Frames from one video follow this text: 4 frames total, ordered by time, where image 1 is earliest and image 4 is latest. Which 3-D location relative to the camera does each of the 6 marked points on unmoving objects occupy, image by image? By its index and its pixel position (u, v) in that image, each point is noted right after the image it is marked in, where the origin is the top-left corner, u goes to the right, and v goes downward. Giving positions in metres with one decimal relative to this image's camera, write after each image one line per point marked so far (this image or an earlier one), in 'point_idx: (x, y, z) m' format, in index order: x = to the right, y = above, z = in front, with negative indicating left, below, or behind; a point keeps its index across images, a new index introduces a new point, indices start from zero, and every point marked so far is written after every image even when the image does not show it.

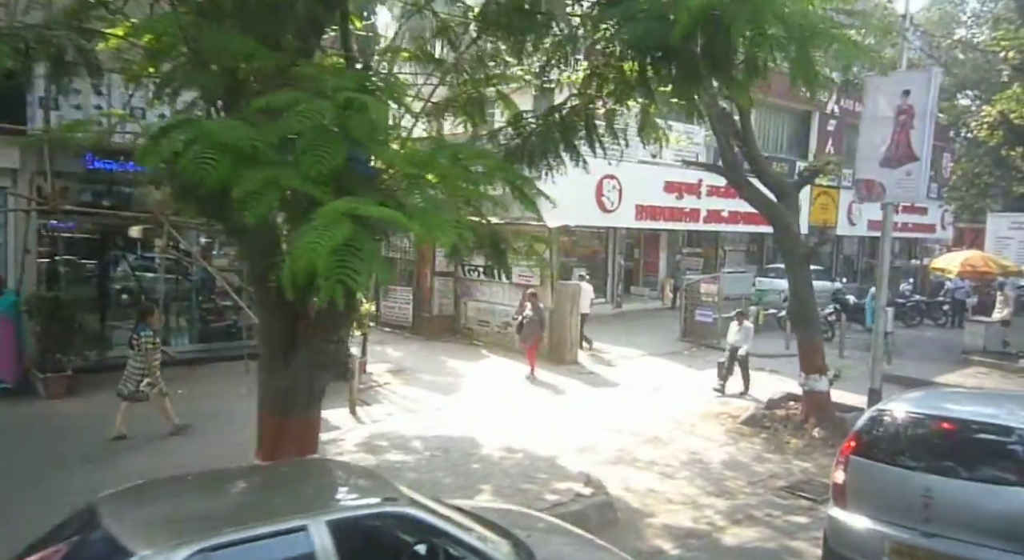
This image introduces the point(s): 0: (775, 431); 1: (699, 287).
0: (+3.6, -2.1, +10.2) m
1: (+4.3, -0.2, +17.3) m
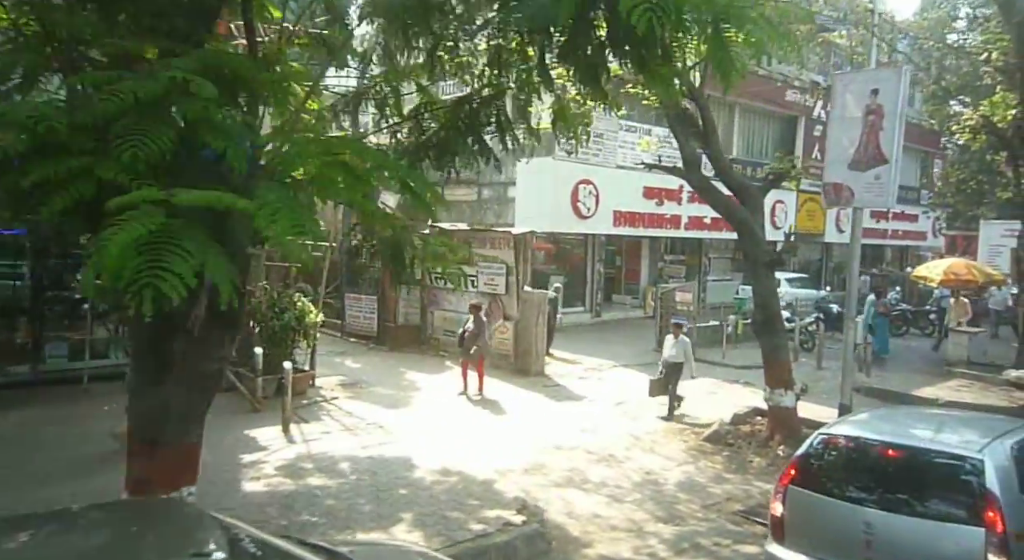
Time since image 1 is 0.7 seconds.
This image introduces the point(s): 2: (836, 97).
0: (+3.0, -2.2, +9.7) m
1: (+3.7, -0.3, +16.7) m
2: (+4.3, +2.4, +9.8) m
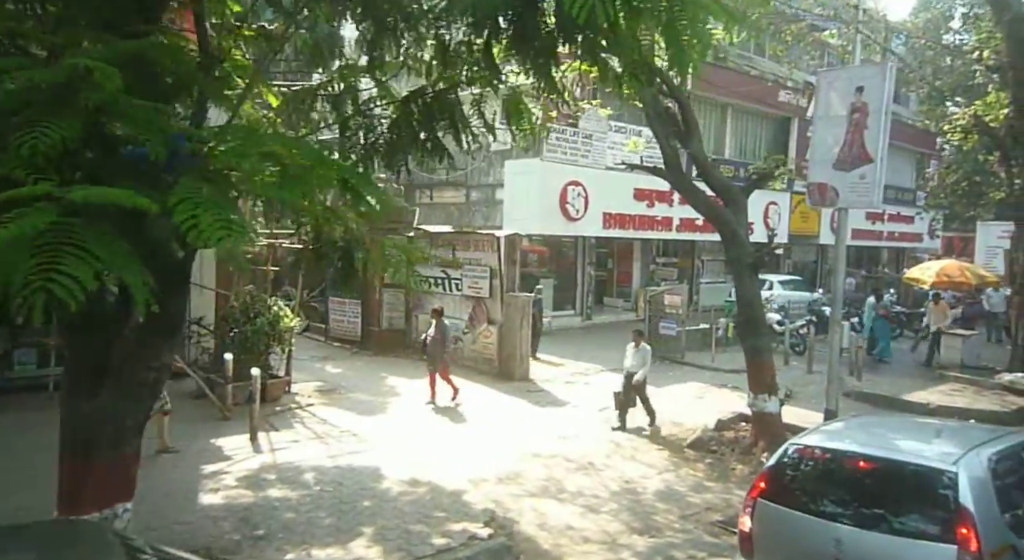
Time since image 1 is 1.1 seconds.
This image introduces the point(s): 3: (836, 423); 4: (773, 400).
0: (+2.7, -2.2, +9.4) m
1: (+3.4, -0.4, +16.5) m
2: (+4.0, +2.4, +9.6) m
3: (+2.2, -1.0, +5.2) m
4: (+3.3, -1.5, +9.4) m
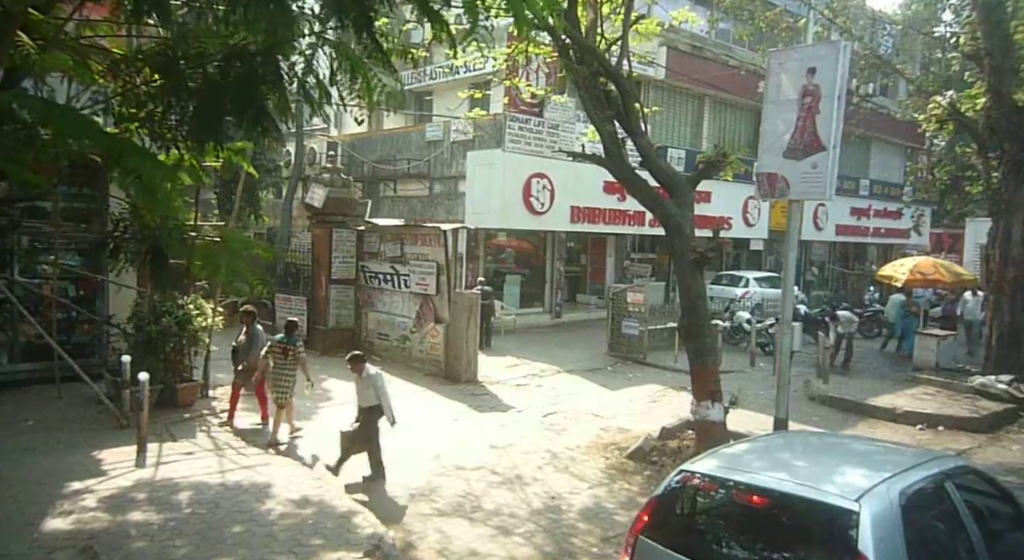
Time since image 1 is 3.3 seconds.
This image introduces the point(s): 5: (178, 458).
0: (+1.8, -2.2, +8.7) m
1: (+2.4, -0.3, +15.8) m
2: (+3.1, +2.4, +8.8) m
3: (+1.4, -1.0, +4.4) m
4: (+2.4, -1.5, +8.6) m
5: (-3.4, -1.8, +7.6) m
